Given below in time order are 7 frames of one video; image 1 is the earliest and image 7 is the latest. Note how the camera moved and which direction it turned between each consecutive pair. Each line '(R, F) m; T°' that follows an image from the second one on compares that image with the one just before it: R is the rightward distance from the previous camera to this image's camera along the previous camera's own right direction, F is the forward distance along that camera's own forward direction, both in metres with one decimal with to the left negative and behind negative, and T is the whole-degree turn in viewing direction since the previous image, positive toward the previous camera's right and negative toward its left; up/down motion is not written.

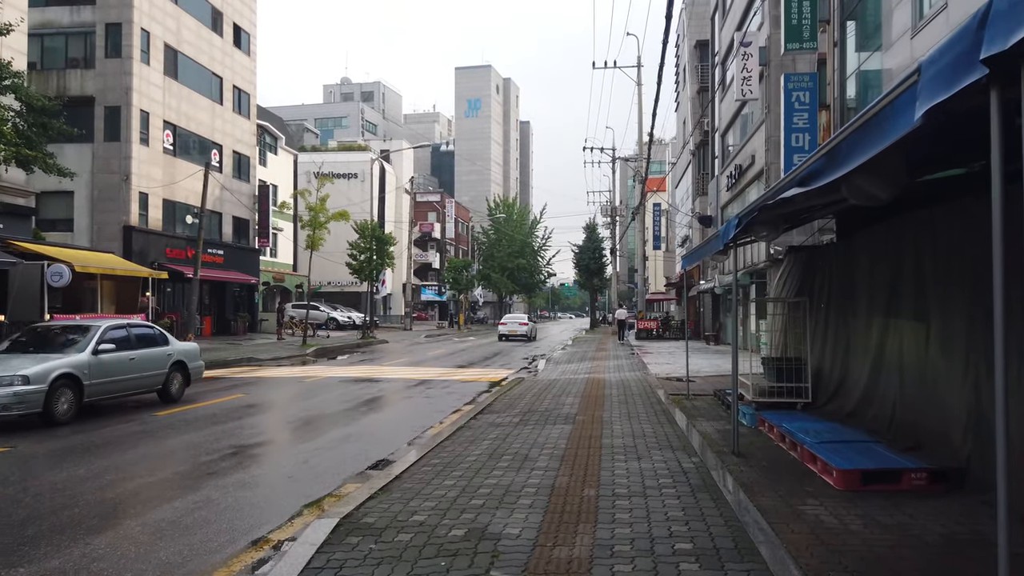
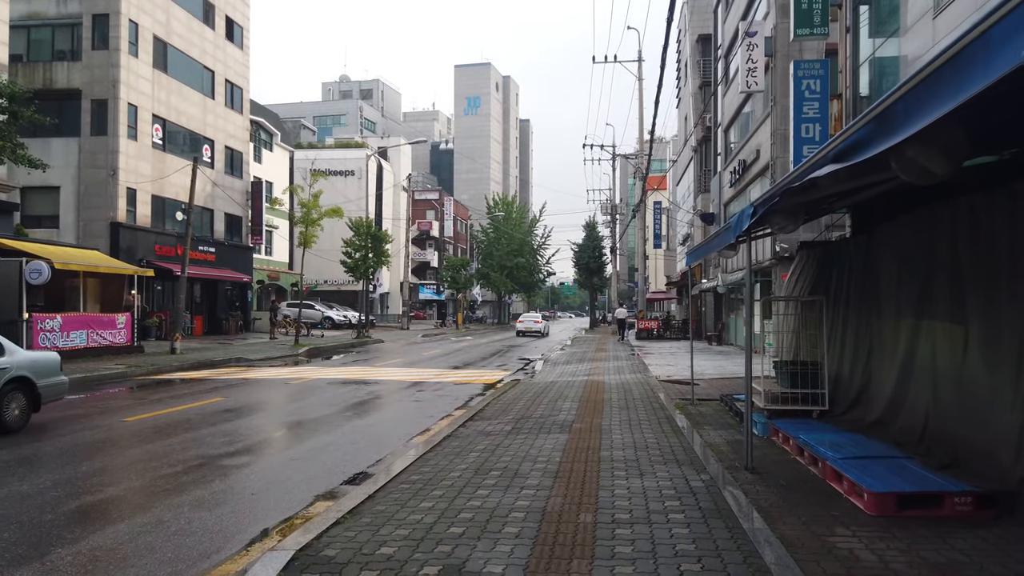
(+0.1, +0.7) m; 0°
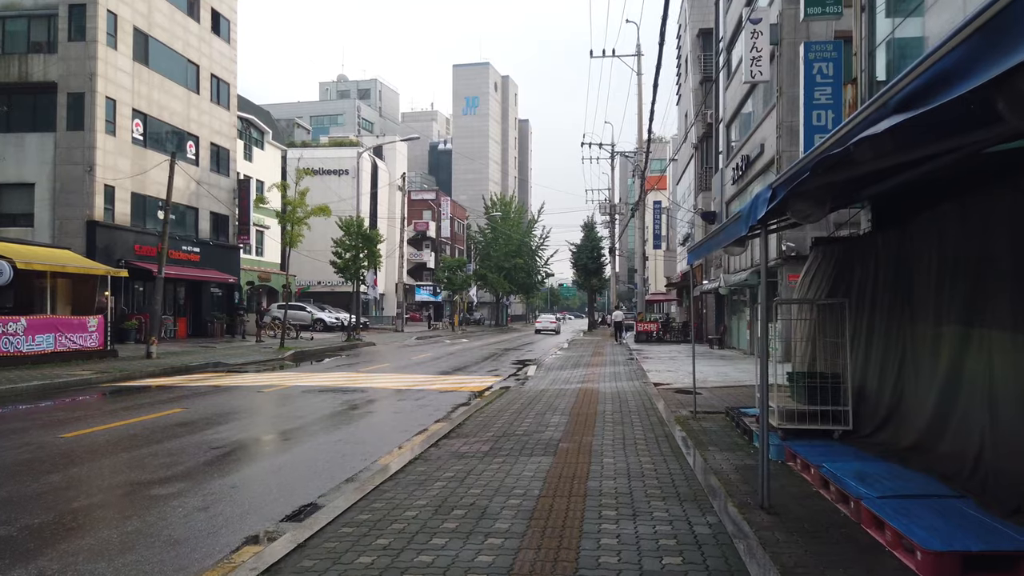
(+0.2, +1.0) m; 0°
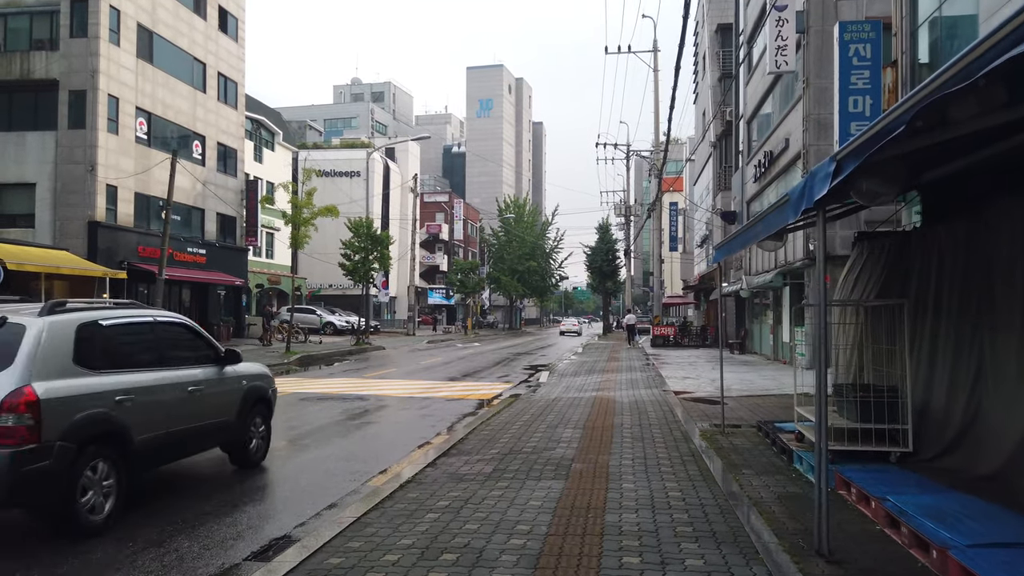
(+0.1, +0.9) m; -1°
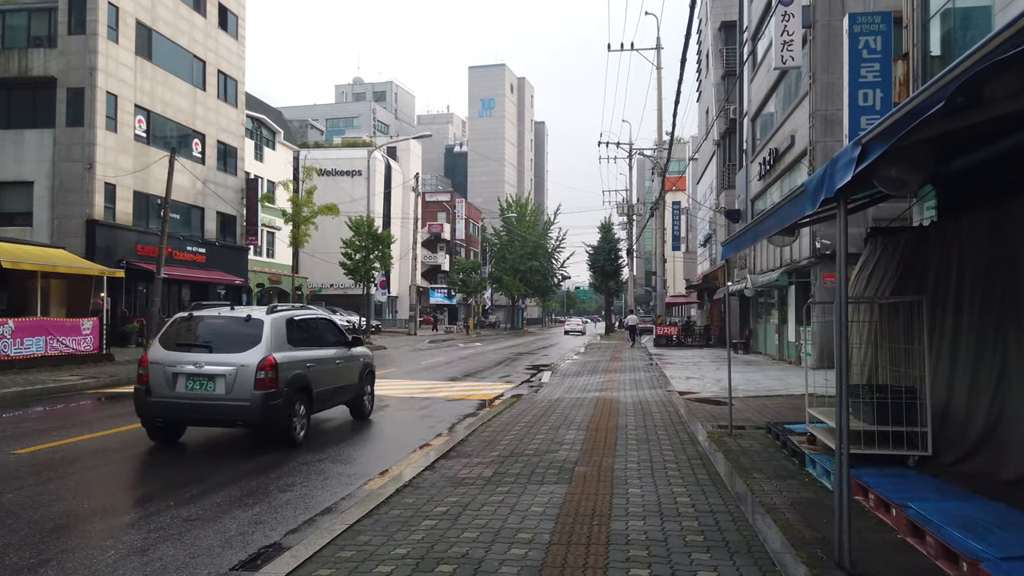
(0.0, +0.2) m; 0°
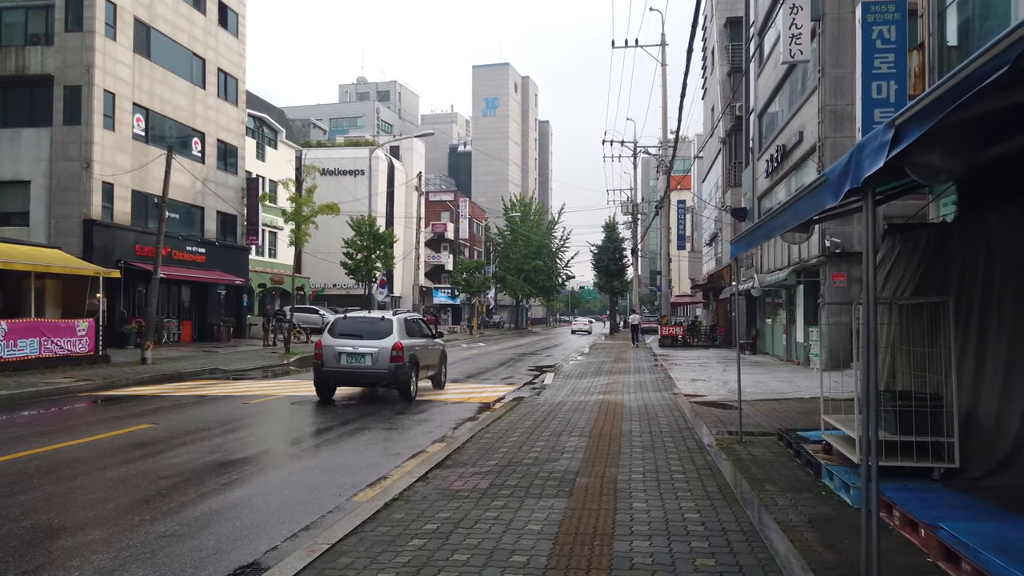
(+0.1, +0.4) m; 0°
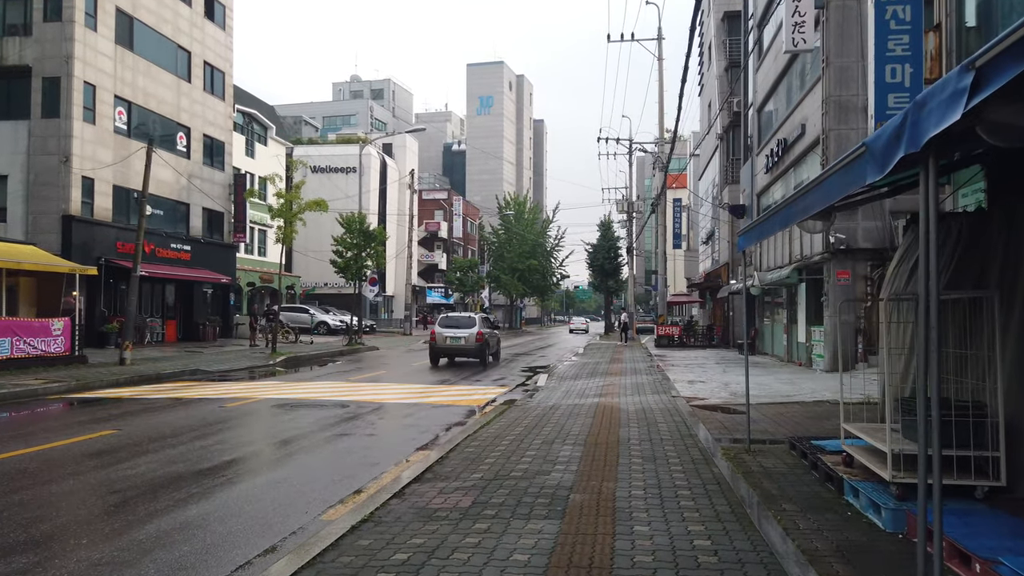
(+0.1, +0.7) m; 0°
